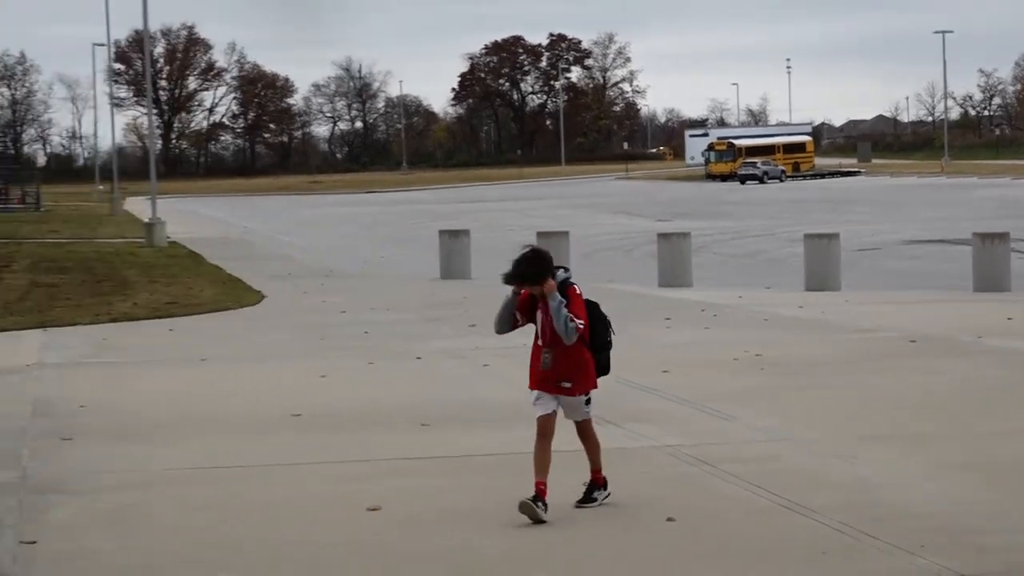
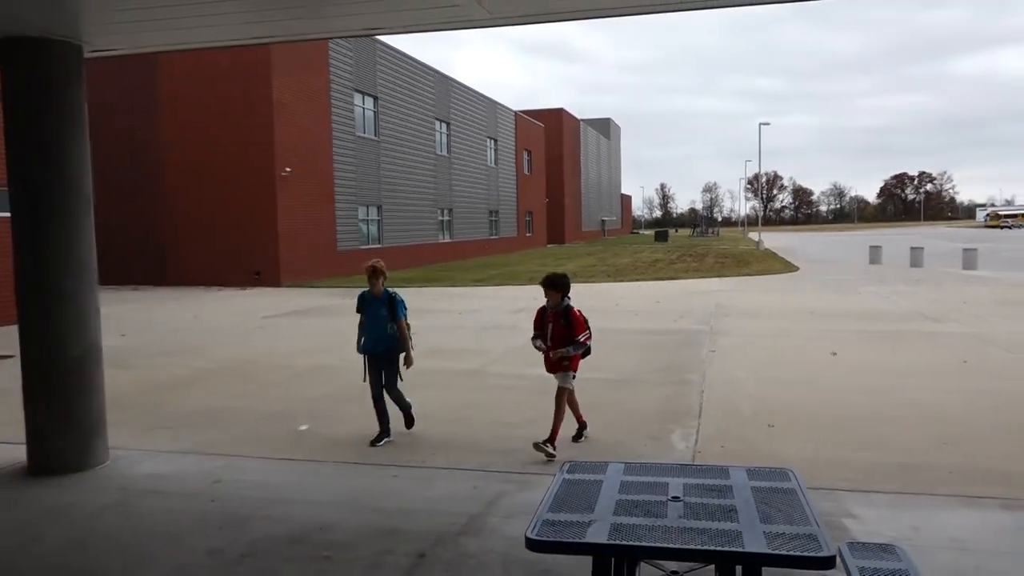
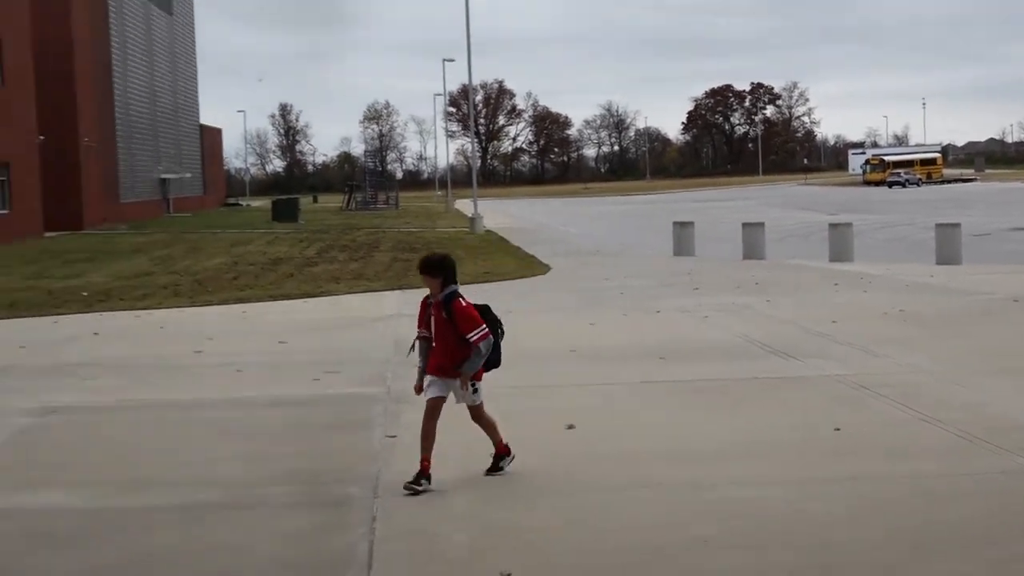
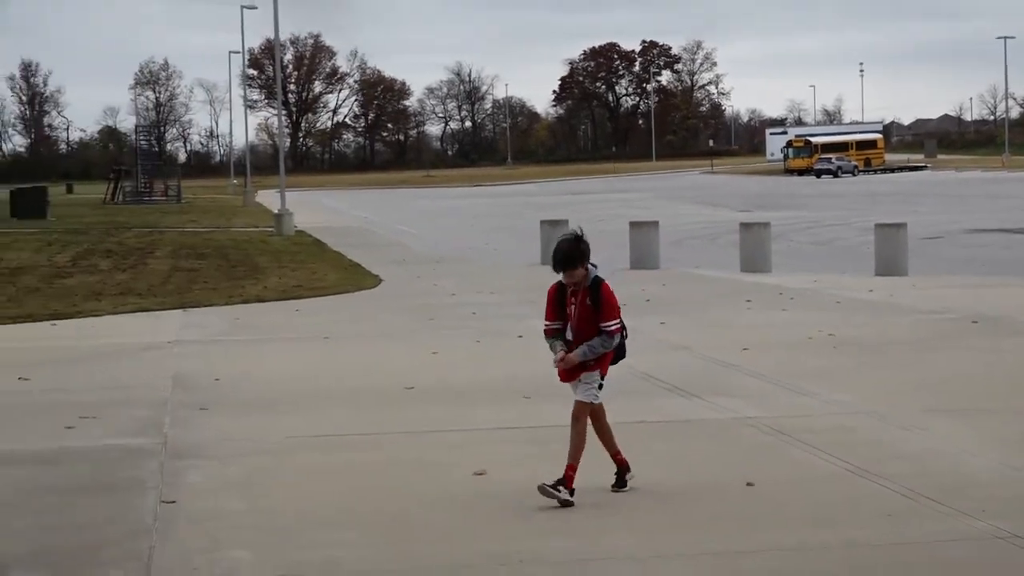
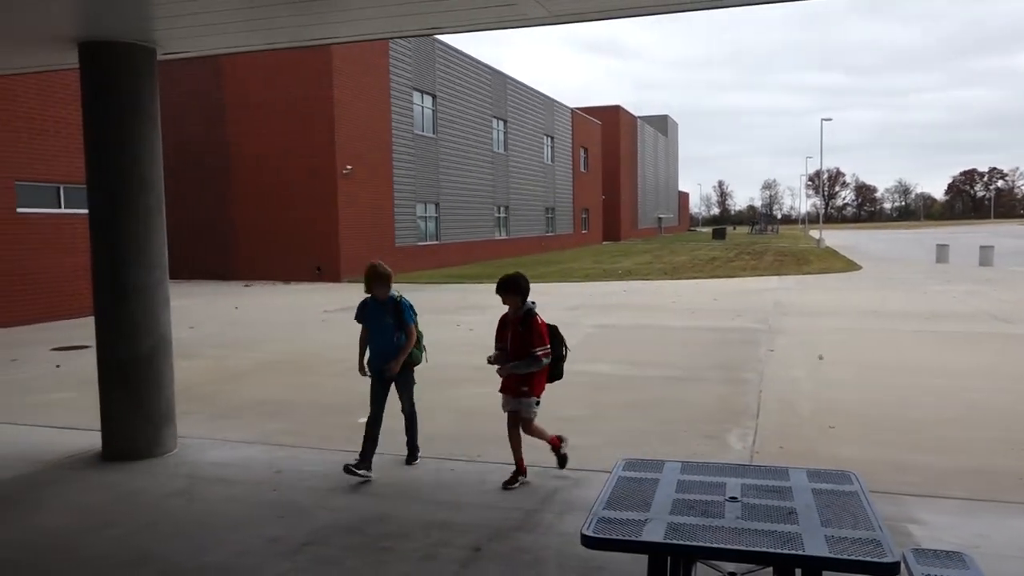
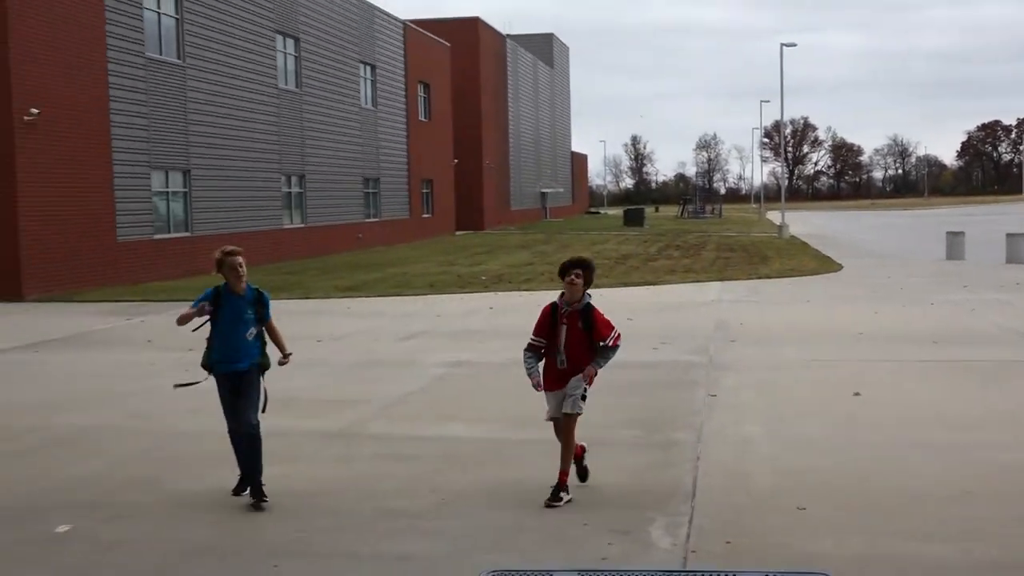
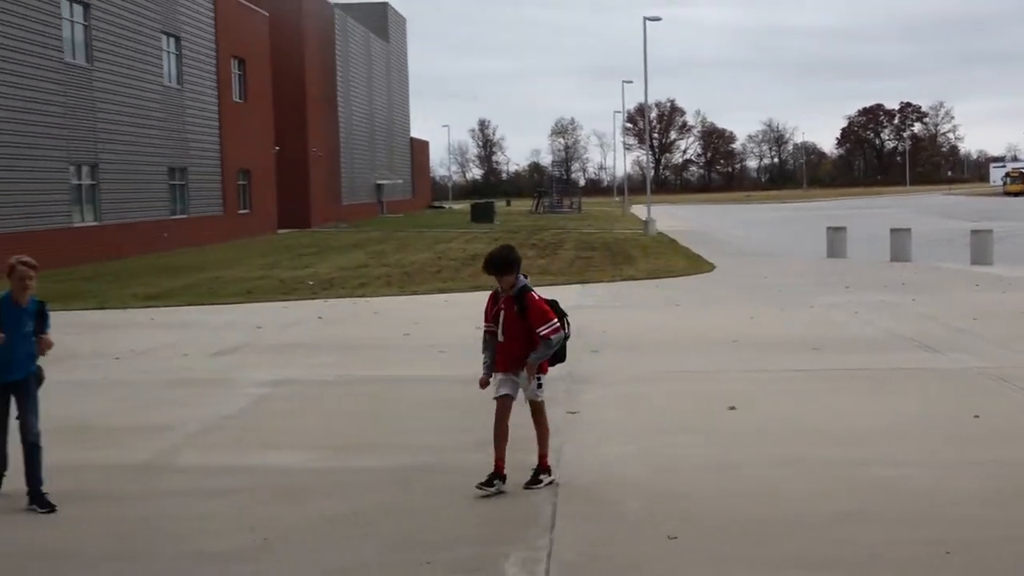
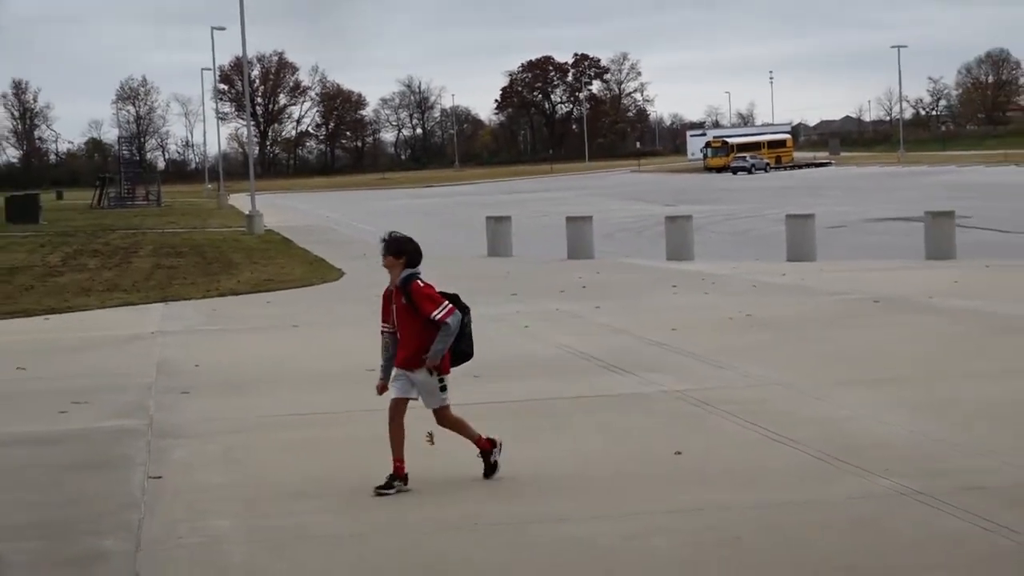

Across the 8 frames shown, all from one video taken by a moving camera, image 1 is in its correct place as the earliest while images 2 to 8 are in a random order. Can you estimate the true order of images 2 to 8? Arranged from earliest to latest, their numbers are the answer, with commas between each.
4, 8, 3, 7, 6, 2, 5
